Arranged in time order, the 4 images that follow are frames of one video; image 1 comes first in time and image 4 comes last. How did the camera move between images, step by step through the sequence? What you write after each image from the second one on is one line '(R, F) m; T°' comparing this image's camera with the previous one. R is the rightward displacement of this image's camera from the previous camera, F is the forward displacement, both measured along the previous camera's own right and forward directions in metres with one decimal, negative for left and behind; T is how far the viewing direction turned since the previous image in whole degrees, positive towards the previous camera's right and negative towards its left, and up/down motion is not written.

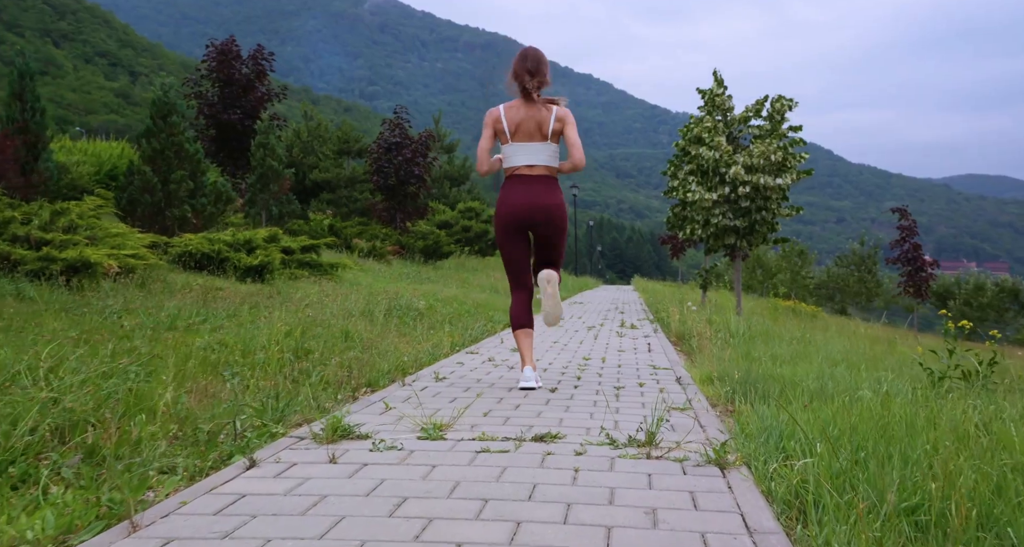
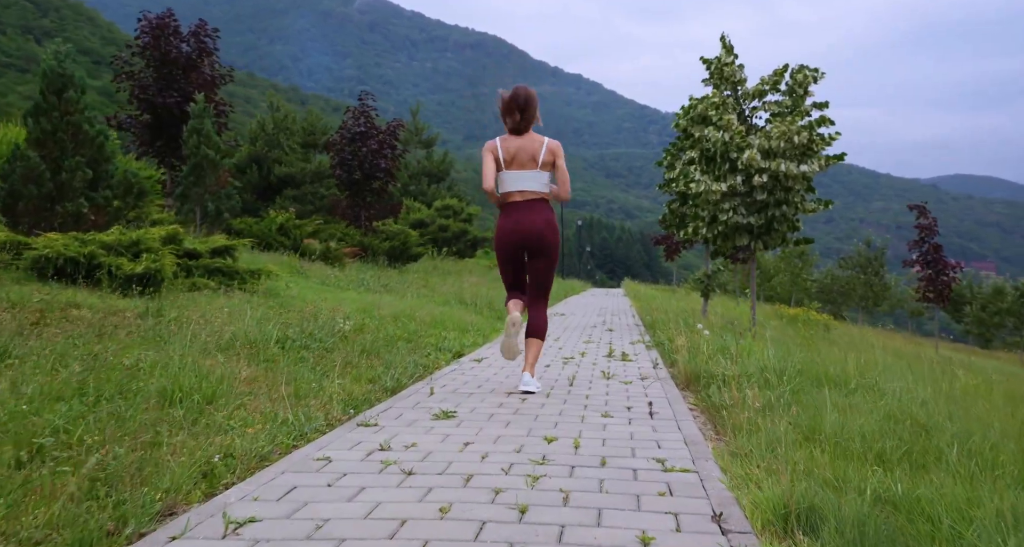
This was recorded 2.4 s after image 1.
(+0.3, +2.3) m; +1°
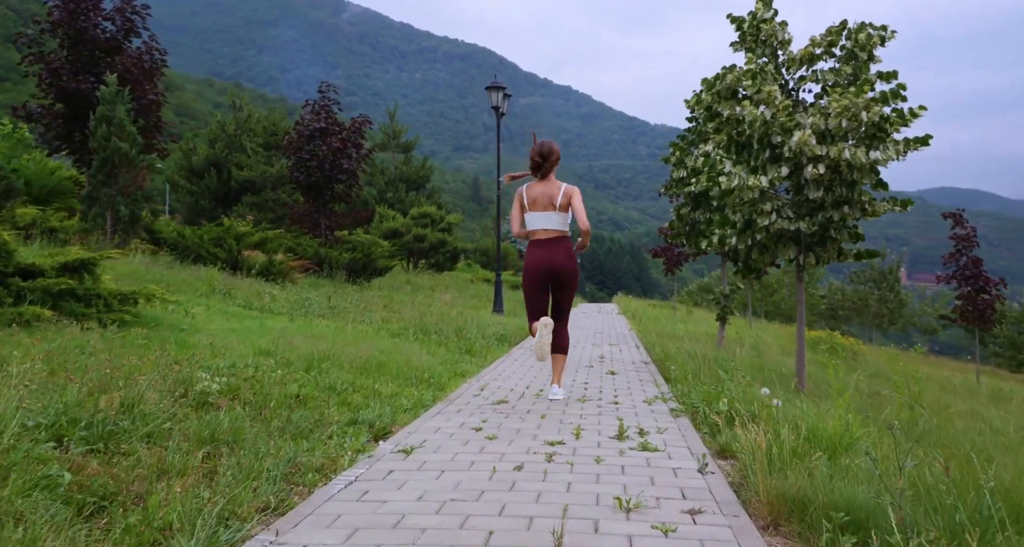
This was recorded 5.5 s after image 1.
(+0.2, +2.6) m; +1°
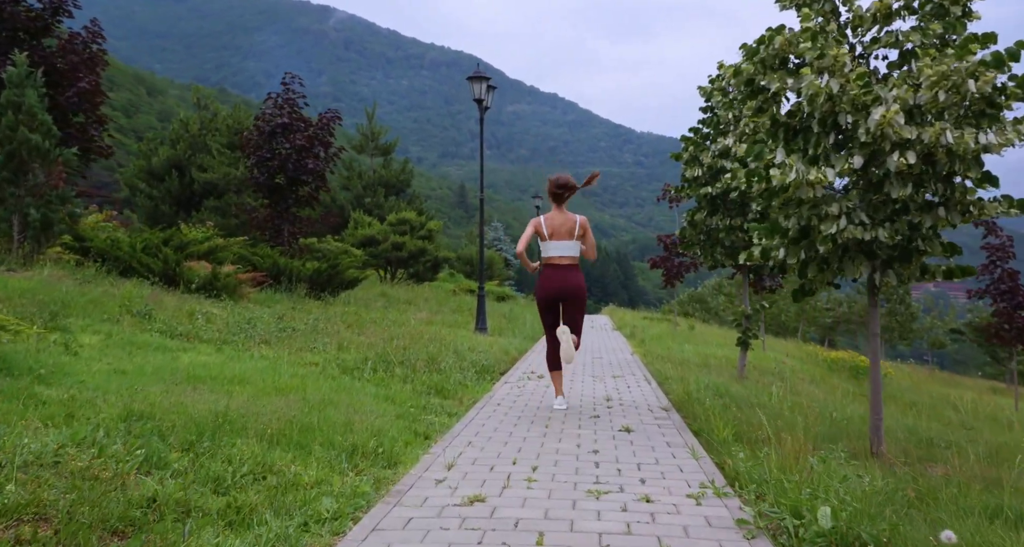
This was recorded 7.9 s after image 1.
(0.0, +1.9) m; +1°
